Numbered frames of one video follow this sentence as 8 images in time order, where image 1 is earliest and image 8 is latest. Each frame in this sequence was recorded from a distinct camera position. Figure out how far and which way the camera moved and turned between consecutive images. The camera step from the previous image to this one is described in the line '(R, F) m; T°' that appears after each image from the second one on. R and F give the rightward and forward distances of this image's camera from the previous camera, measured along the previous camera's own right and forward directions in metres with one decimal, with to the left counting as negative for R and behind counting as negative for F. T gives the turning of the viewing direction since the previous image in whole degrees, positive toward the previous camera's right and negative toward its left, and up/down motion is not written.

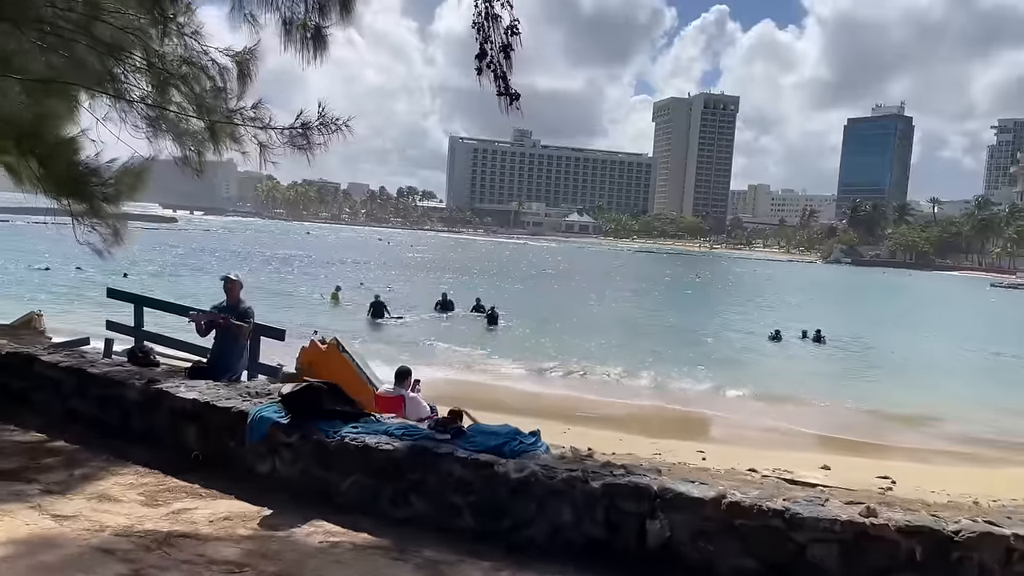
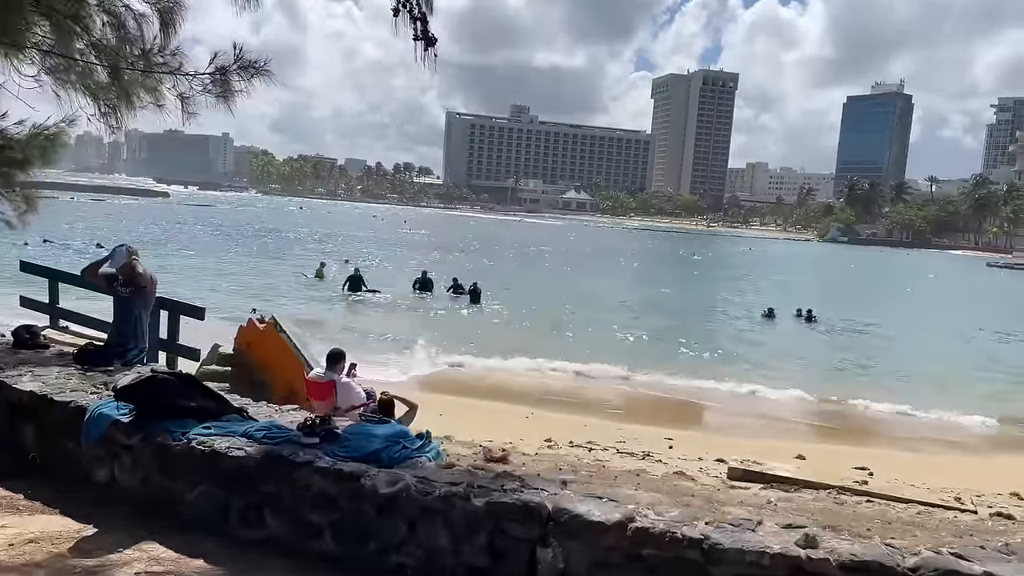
(+0.5, +0.7) m; 0°
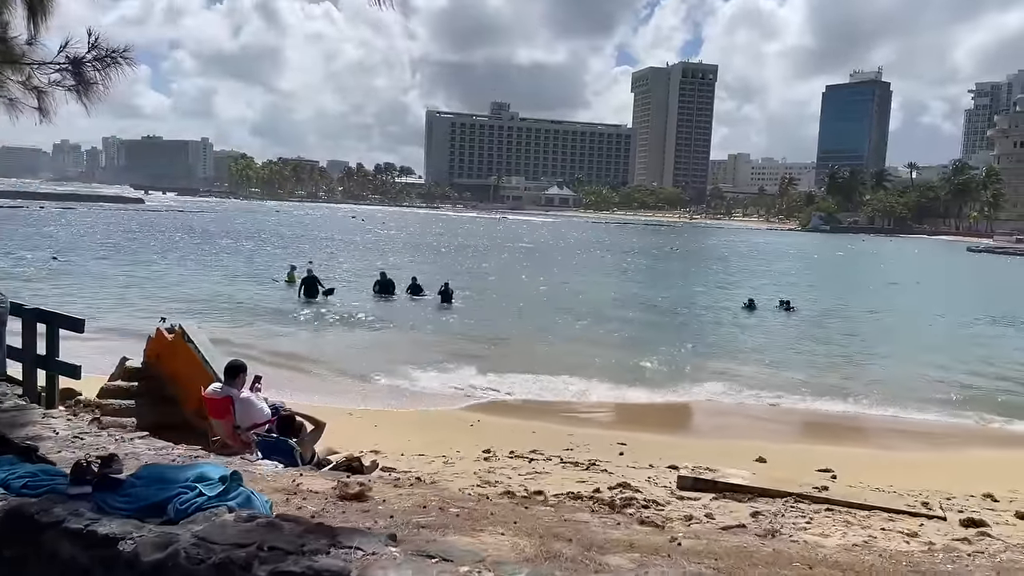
(+0.6, +0.7) m; +1°
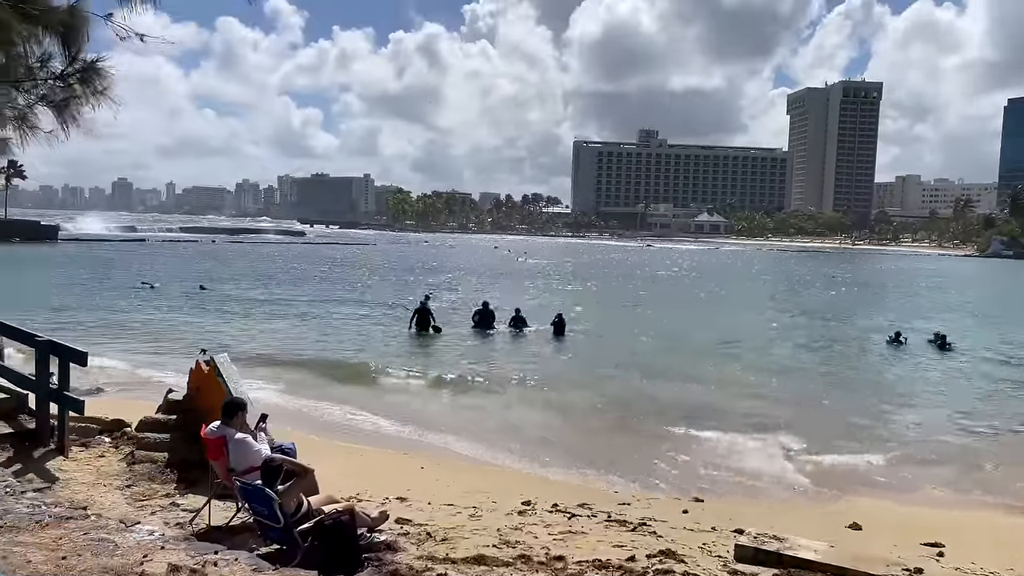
(+1.0, +0.9) m; -11°
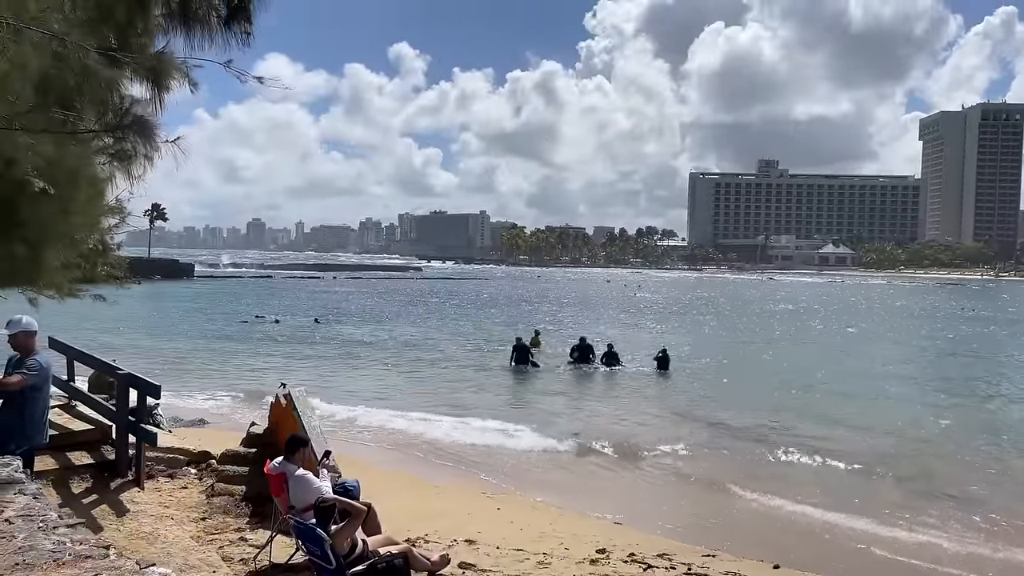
(+0.4, +0.3) m; -8°
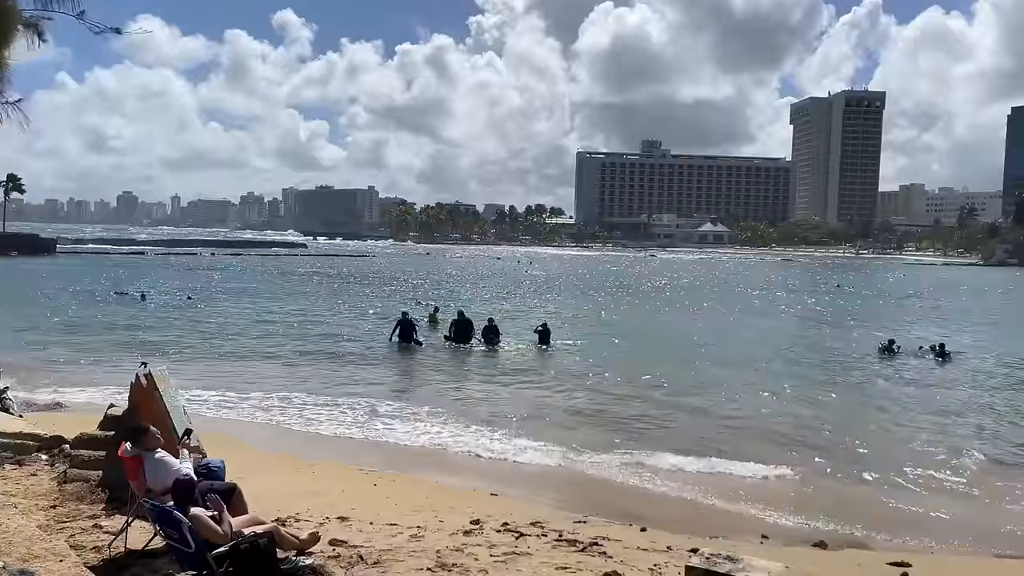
(+0.1, 0.0) m; +8°
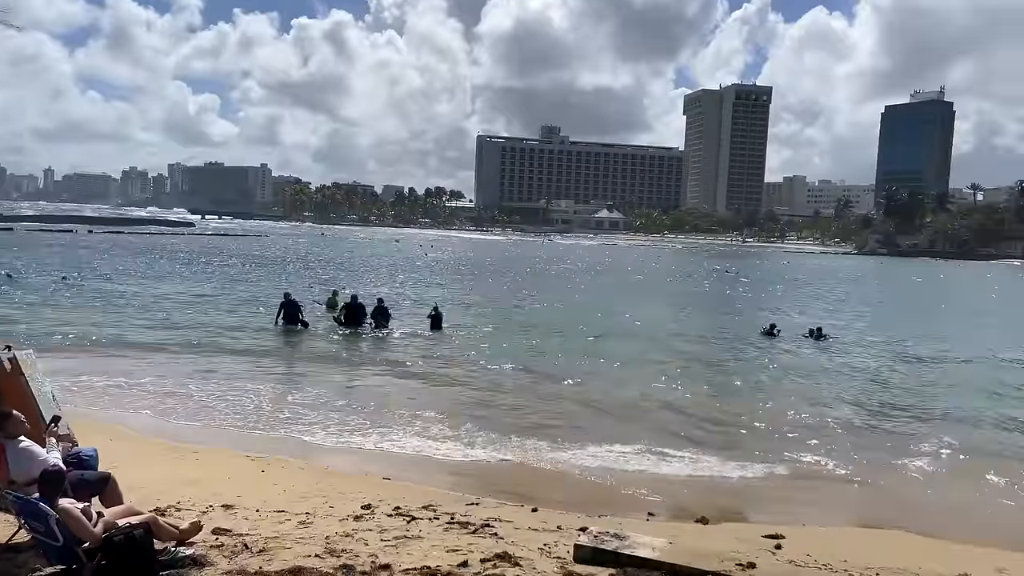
(0.0, 0.0) m; +7°
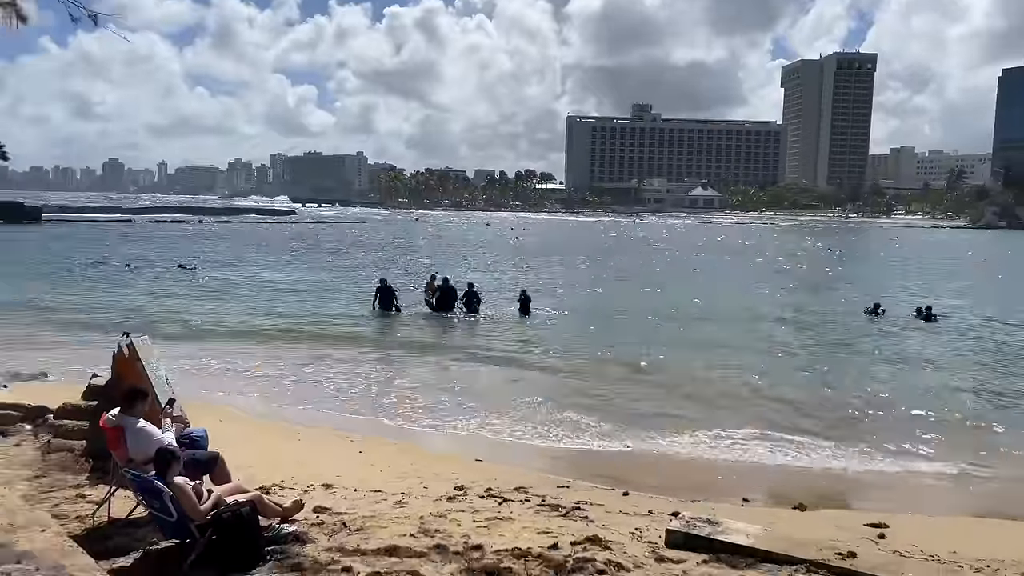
(0.0, 0.0) m; -7°
